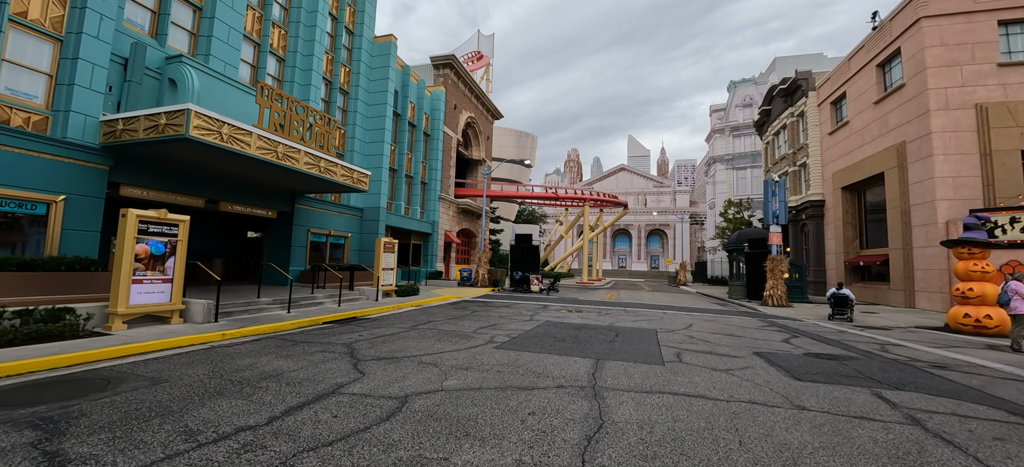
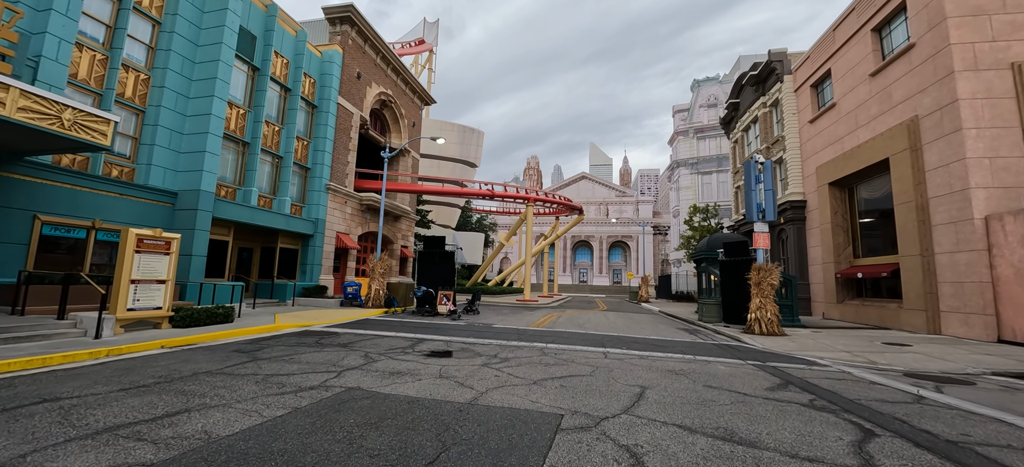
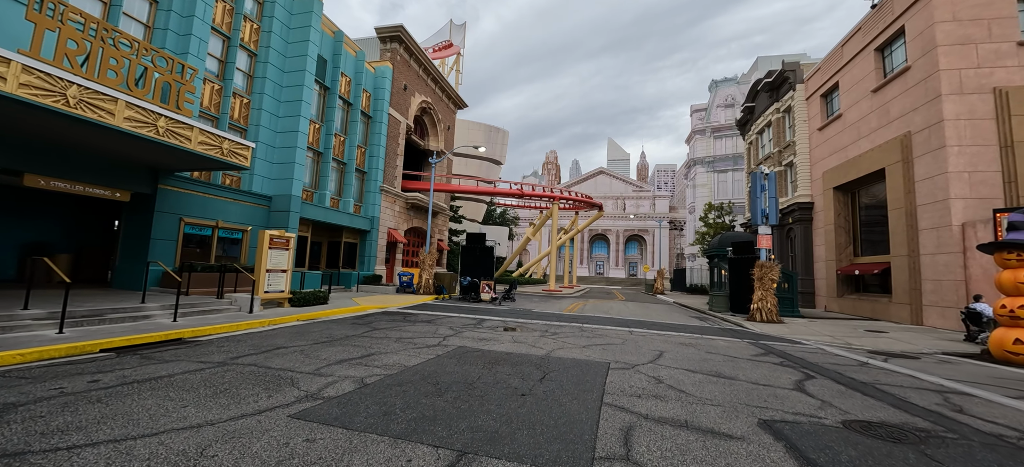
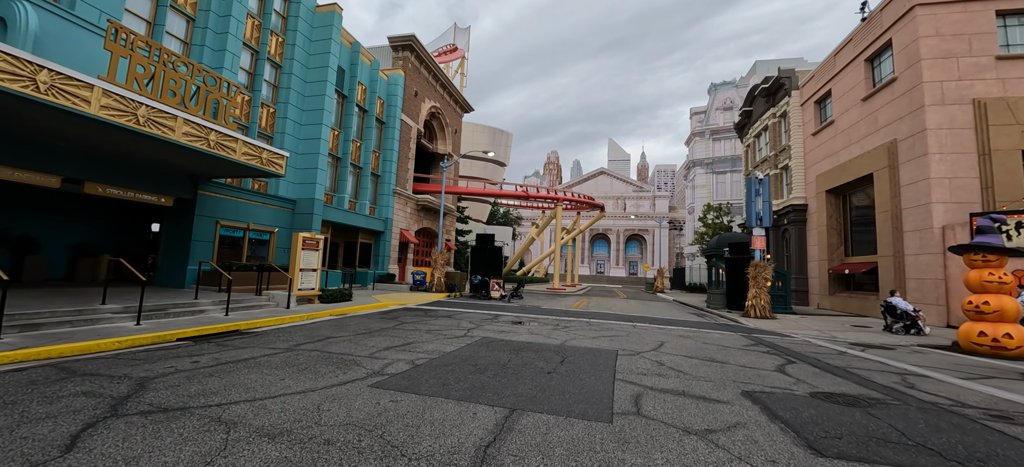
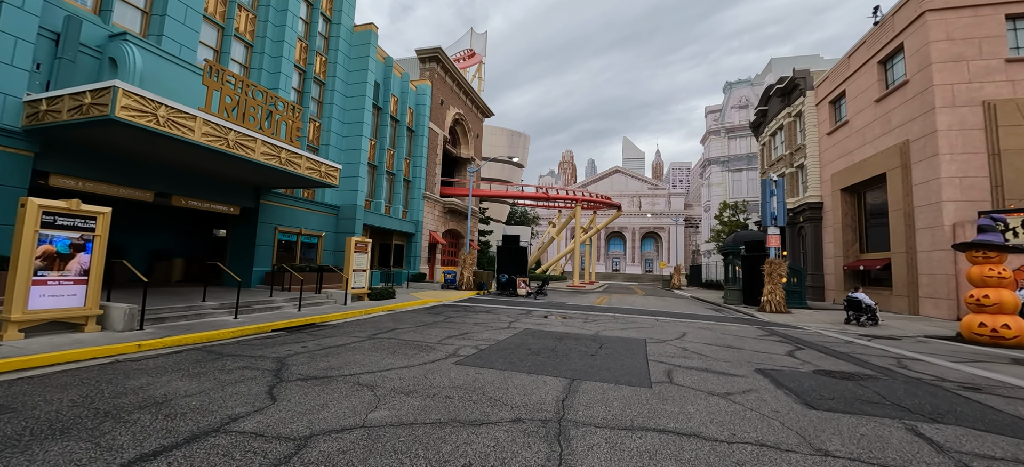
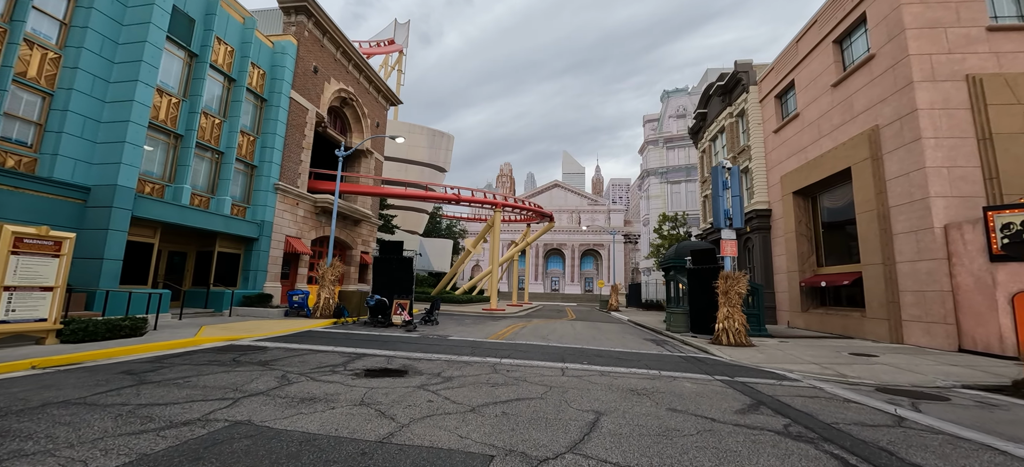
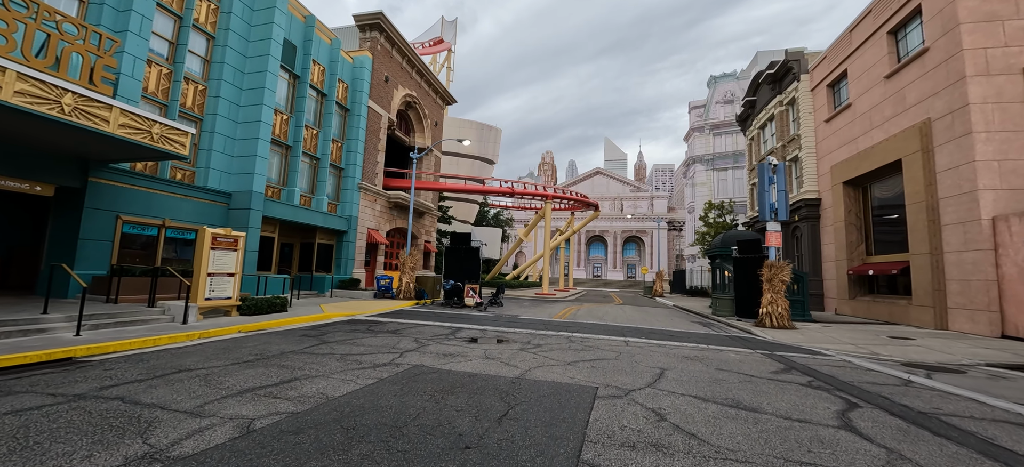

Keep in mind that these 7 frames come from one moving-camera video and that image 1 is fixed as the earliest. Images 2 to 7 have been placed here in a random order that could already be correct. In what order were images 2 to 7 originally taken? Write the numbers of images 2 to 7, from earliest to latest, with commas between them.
5, 4, 3, 7, 2, 6
